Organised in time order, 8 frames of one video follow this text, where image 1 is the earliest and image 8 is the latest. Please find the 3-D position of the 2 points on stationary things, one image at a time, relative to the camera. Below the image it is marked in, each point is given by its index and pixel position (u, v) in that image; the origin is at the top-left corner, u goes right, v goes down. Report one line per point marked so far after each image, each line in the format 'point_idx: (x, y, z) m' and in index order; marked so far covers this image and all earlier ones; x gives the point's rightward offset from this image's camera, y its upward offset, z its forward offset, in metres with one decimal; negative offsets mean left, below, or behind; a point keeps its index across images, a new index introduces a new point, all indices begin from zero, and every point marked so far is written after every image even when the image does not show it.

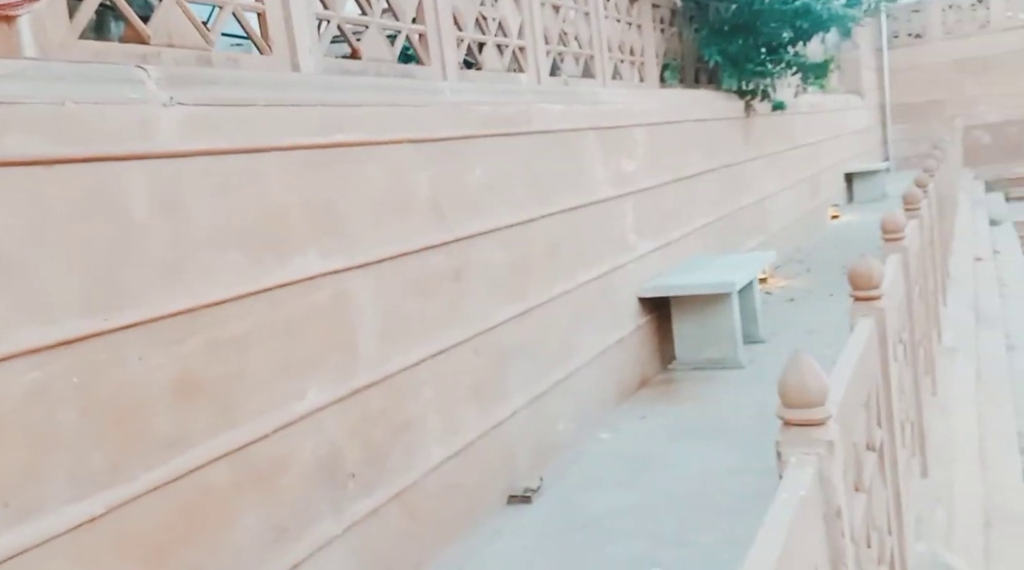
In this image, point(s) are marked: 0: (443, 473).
0: (-0.2, -0.6, +3.2) m
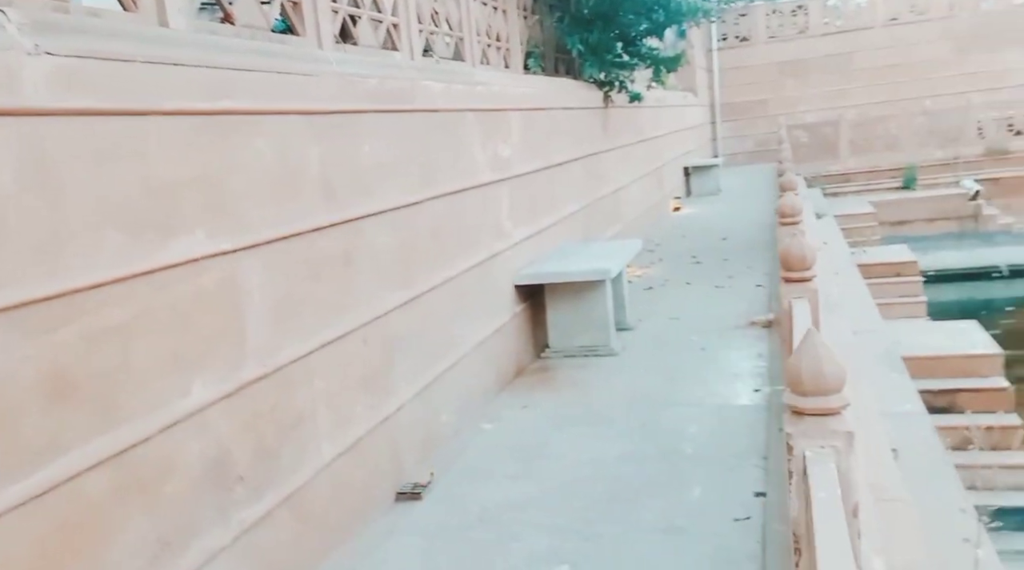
0: (-0.6, -0.6, +3.0) m
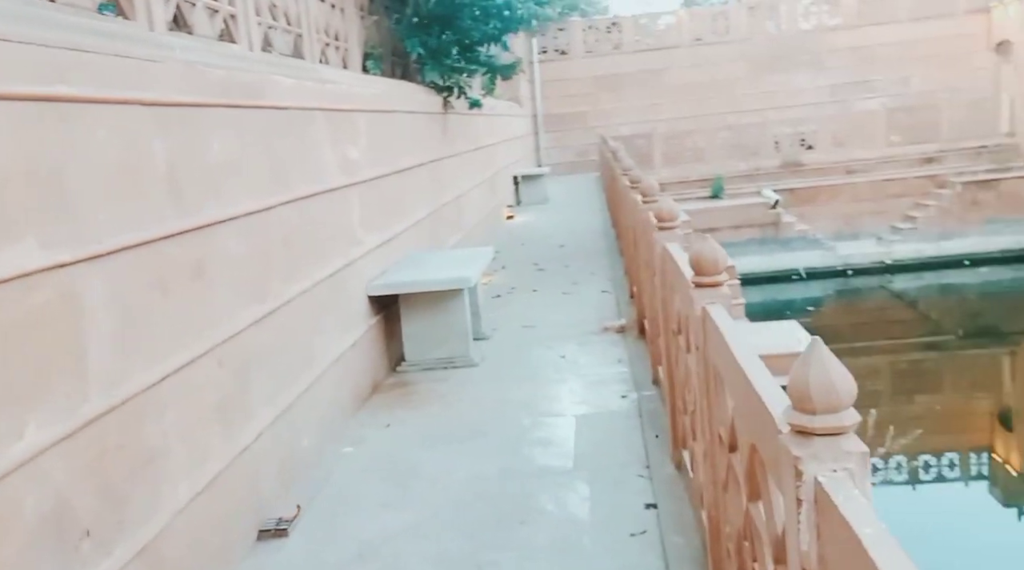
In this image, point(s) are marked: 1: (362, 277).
0: (-0.9, -0.6, +2.6) m
1: (-0.7, 0.0, +4.4) m
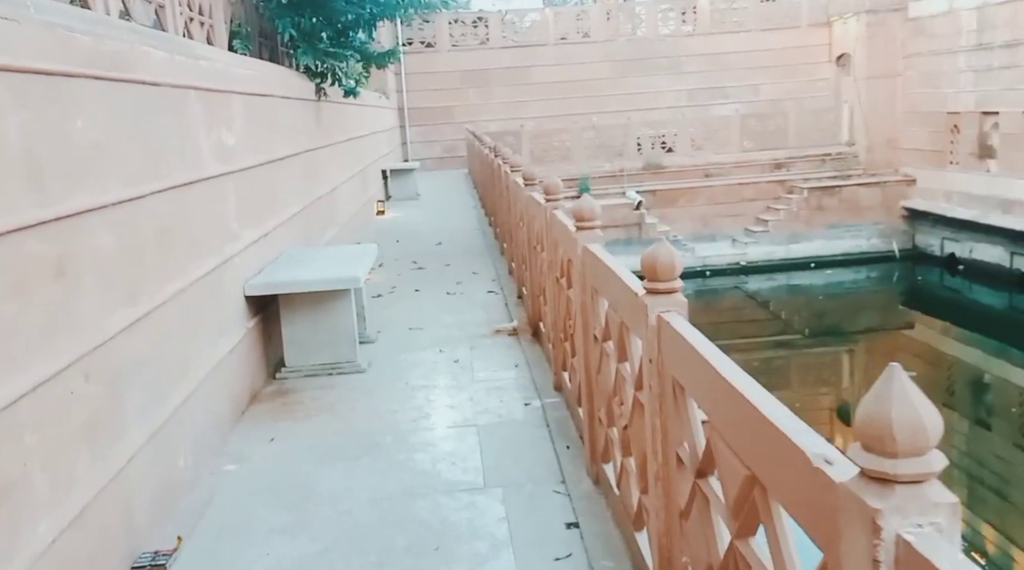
0: (-1.1, -0.6, +2.2) m
1: (-1.2, 0.0, +4.0) m
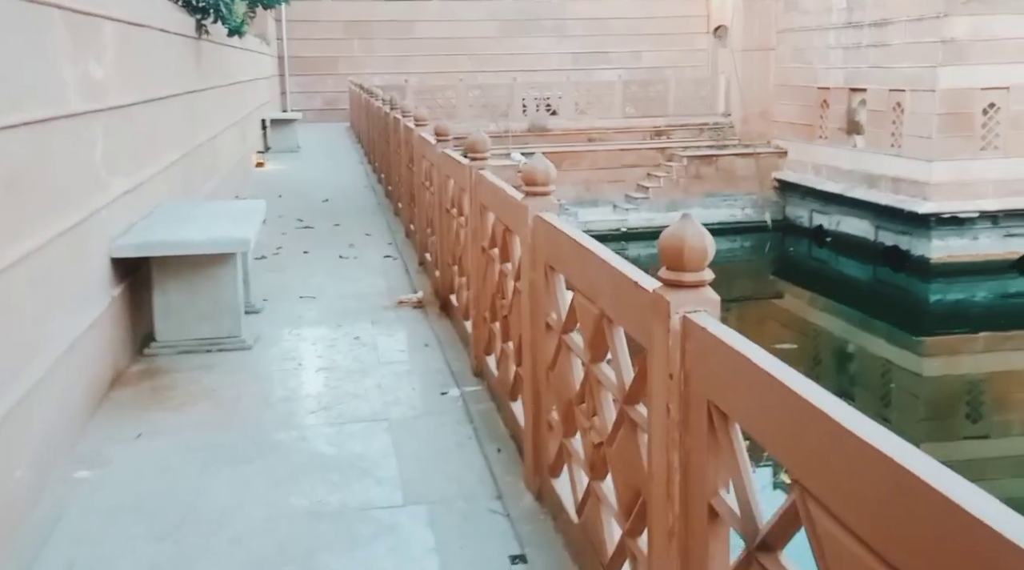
0: (-1.2, -0.5, +1.9) m
1: (-1.5, +0.2, +3.6) m
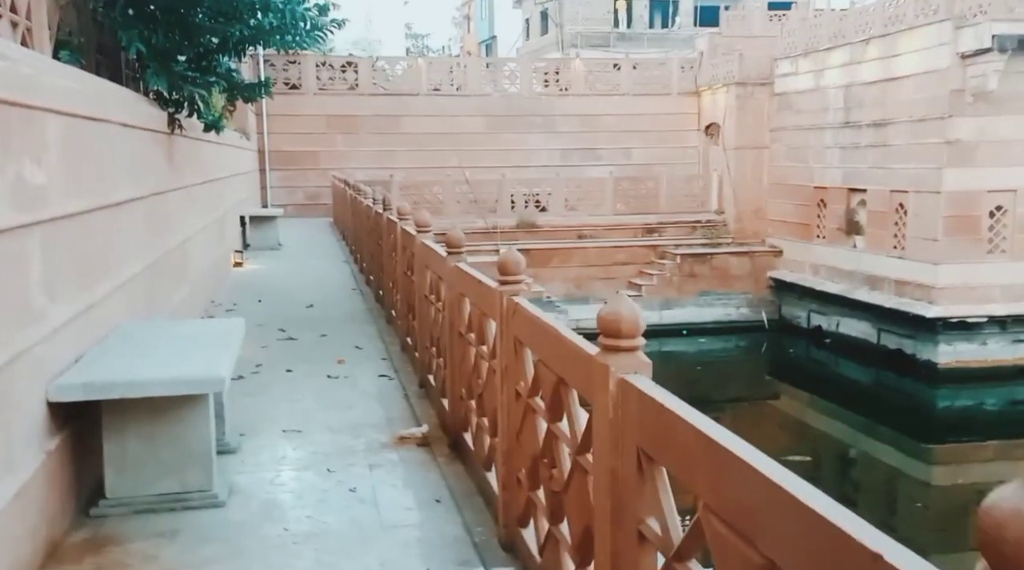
0: (-1.0, -0.8, +1.2) m
1: (-1.4, -0.2, +2.9) m
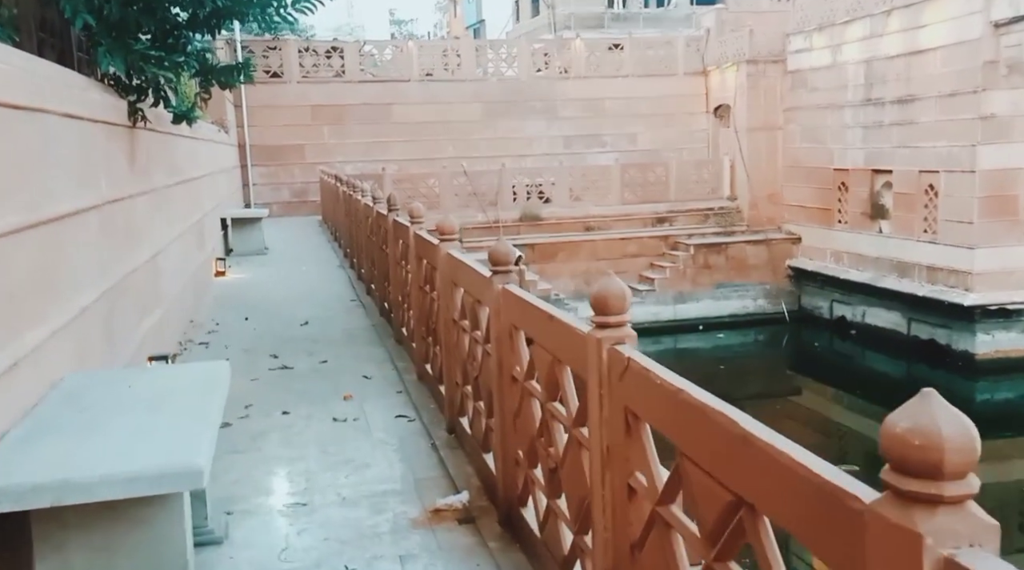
0: (-0.8, -0.9, +0.3) m
1: (-1.2, -0.4, +2.0) m
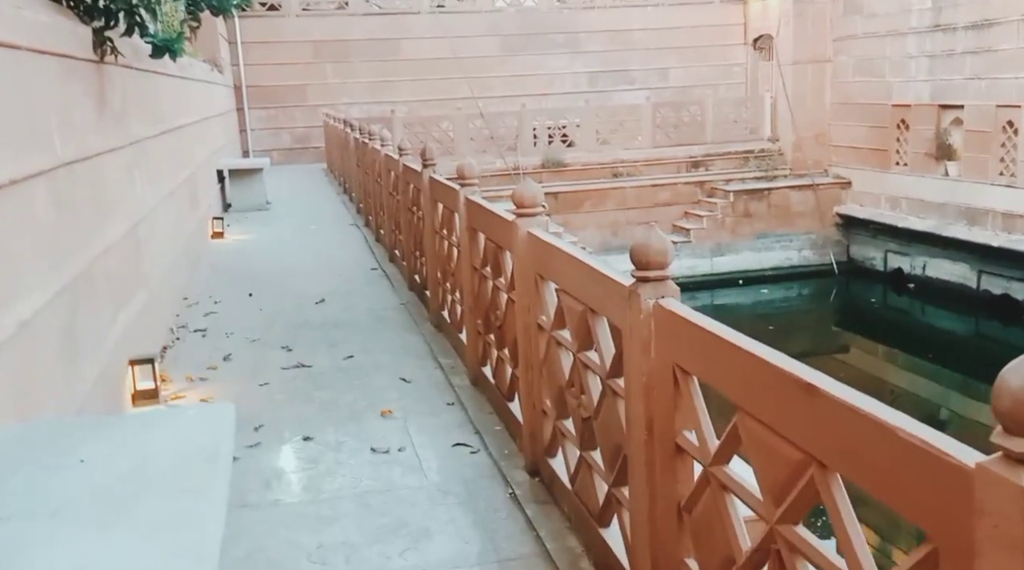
0: (-0.5, -1.1, -0.7) m
1: (-0.9, -0.5, +1.0) m
